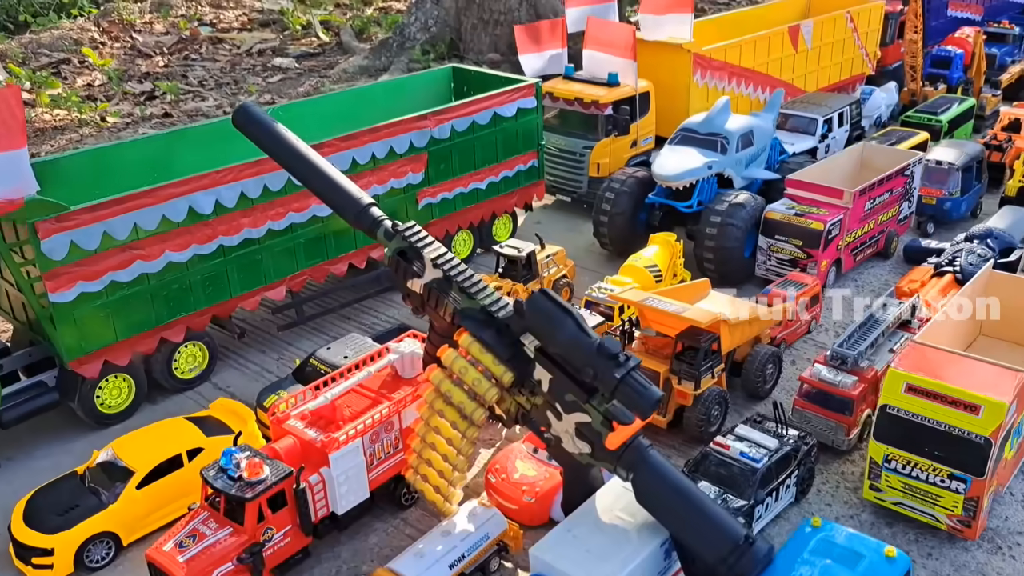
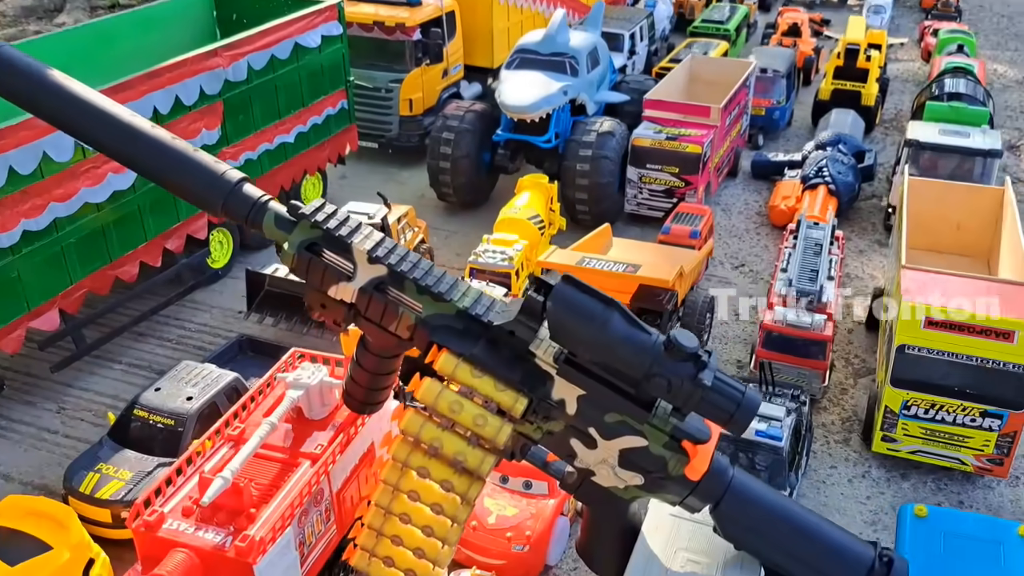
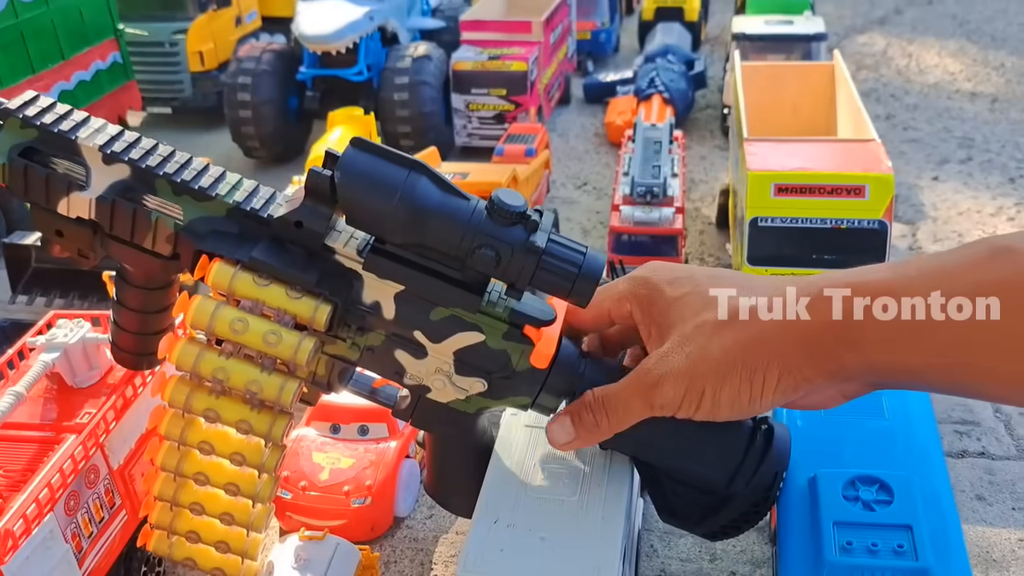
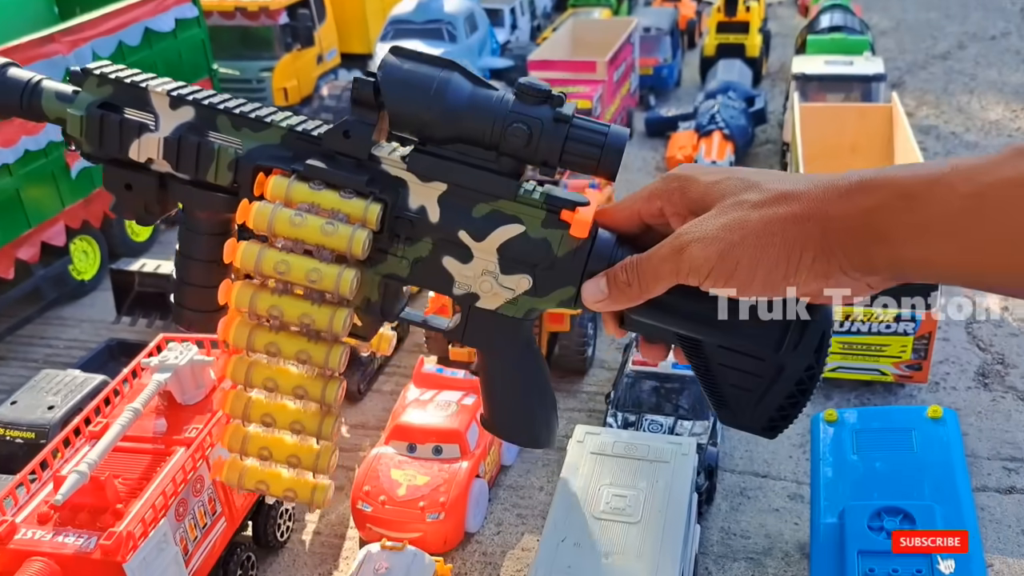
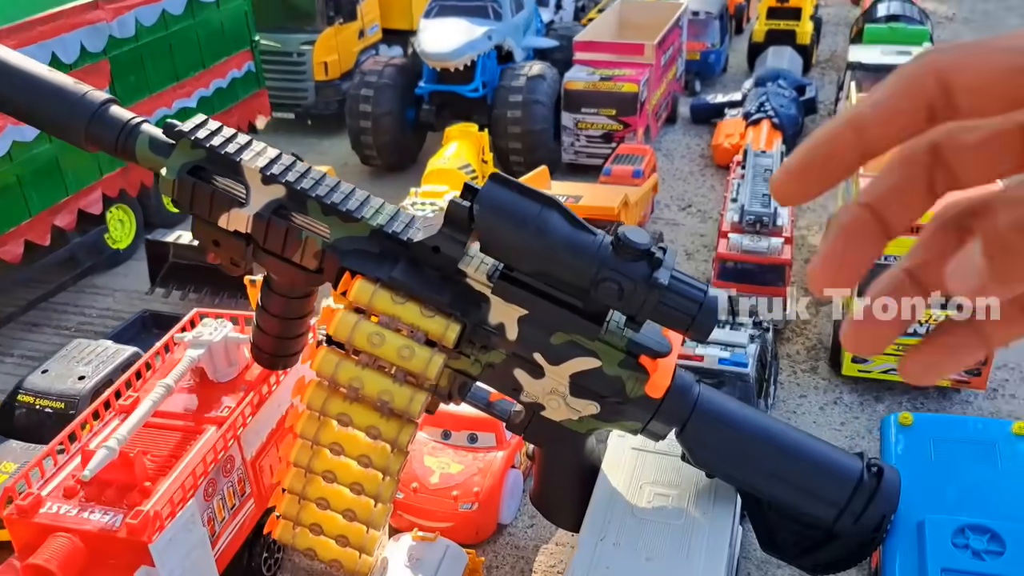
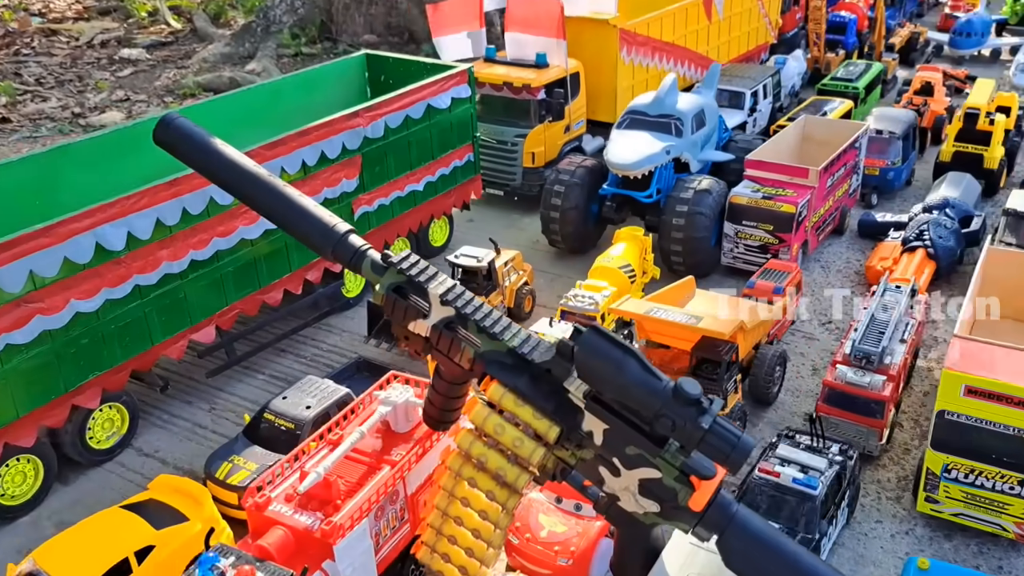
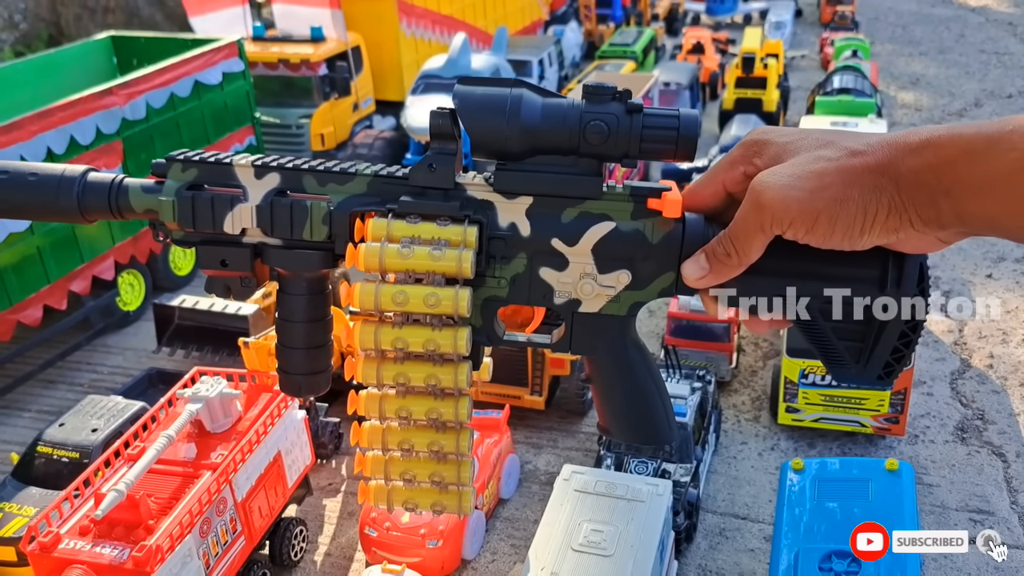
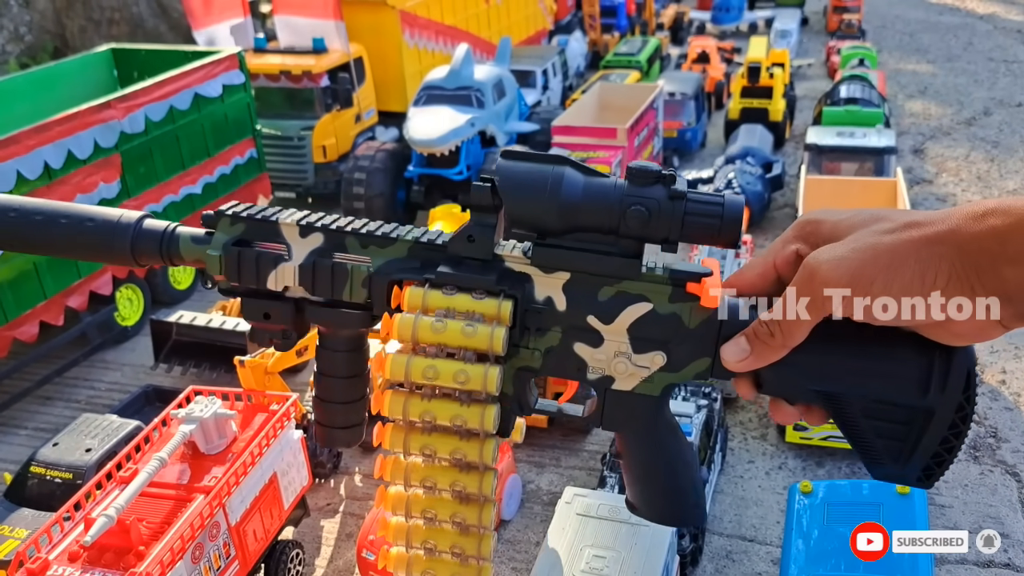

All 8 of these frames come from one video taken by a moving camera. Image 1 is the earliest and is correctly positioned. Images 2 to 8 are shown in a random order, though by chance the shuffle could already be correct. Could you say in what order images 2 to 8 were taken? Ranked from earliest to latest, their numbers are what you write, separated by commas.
6, 2, 5, 3, 4, 7, 8
